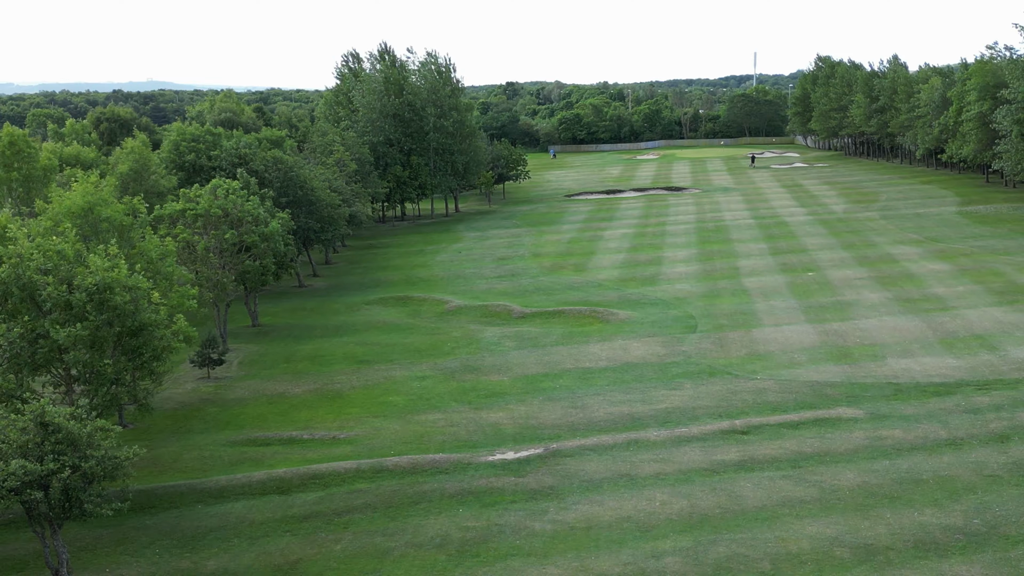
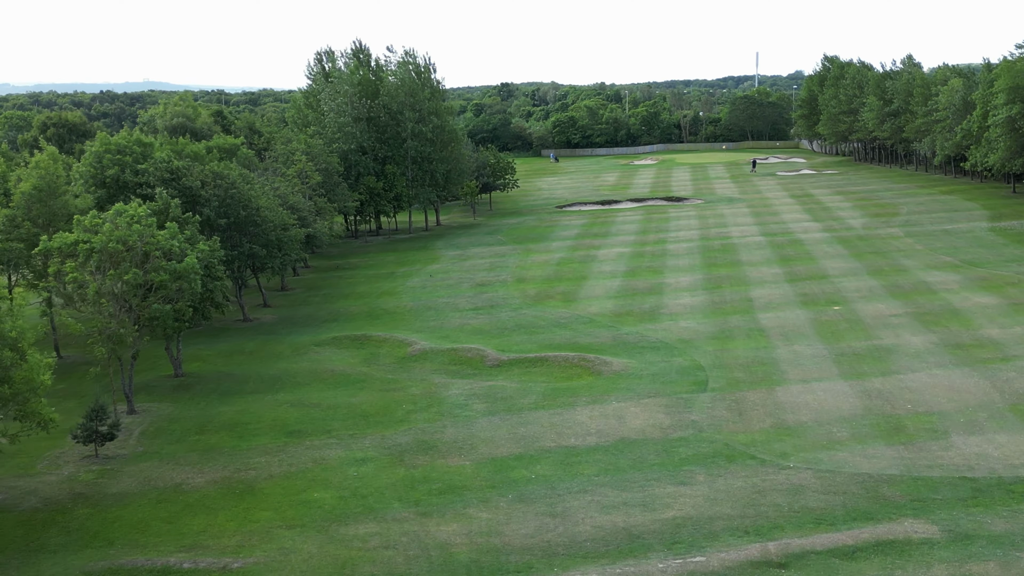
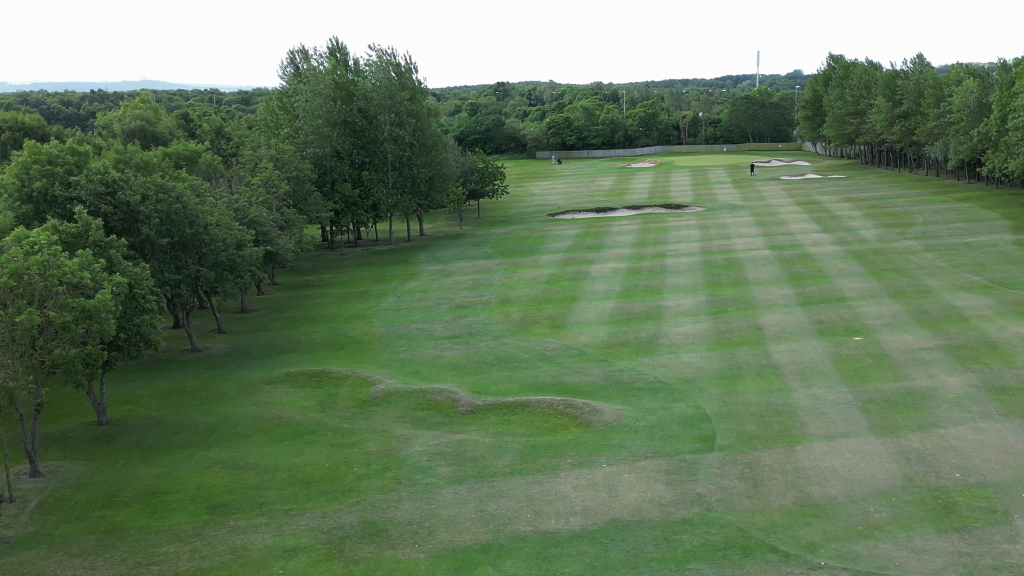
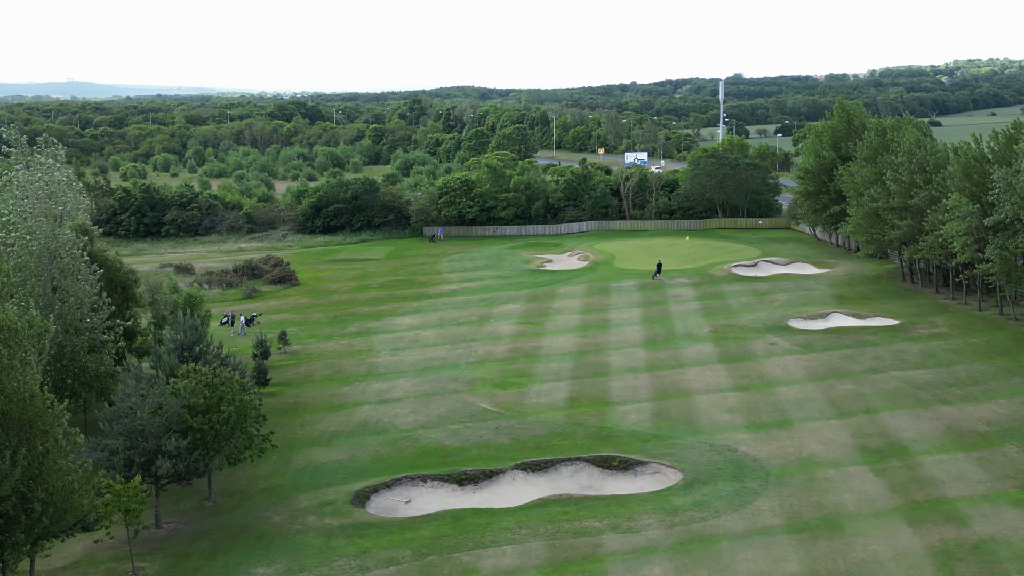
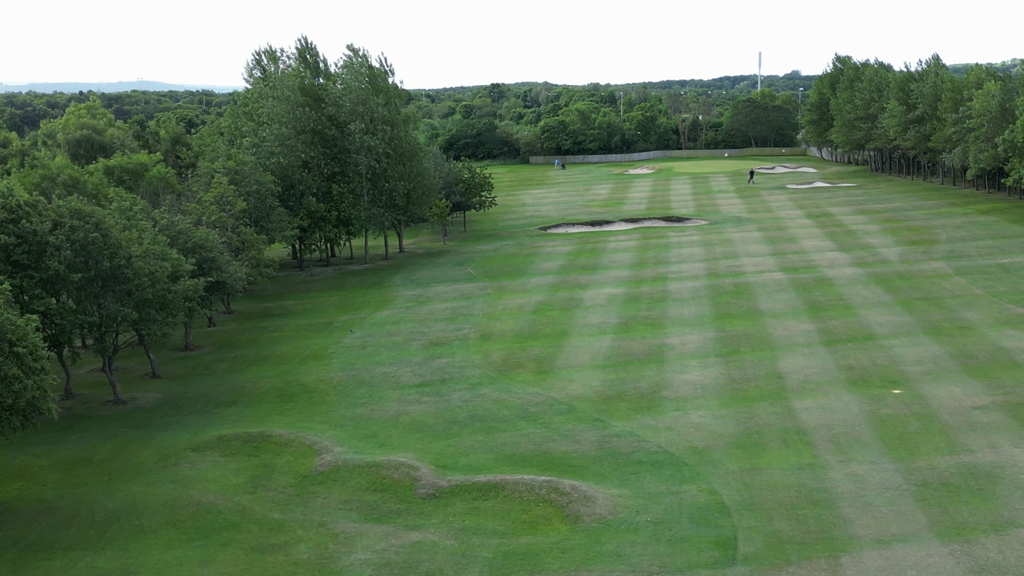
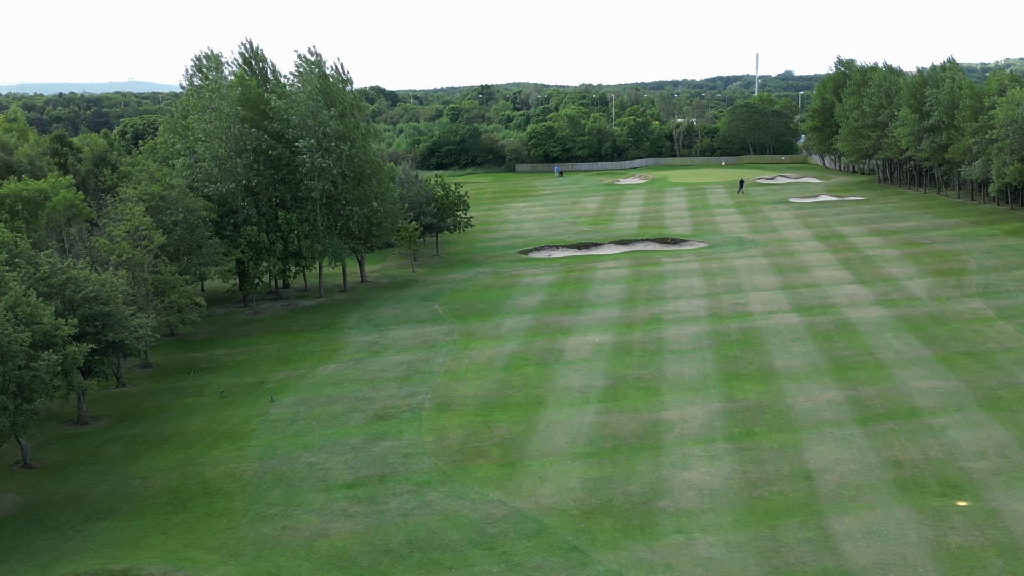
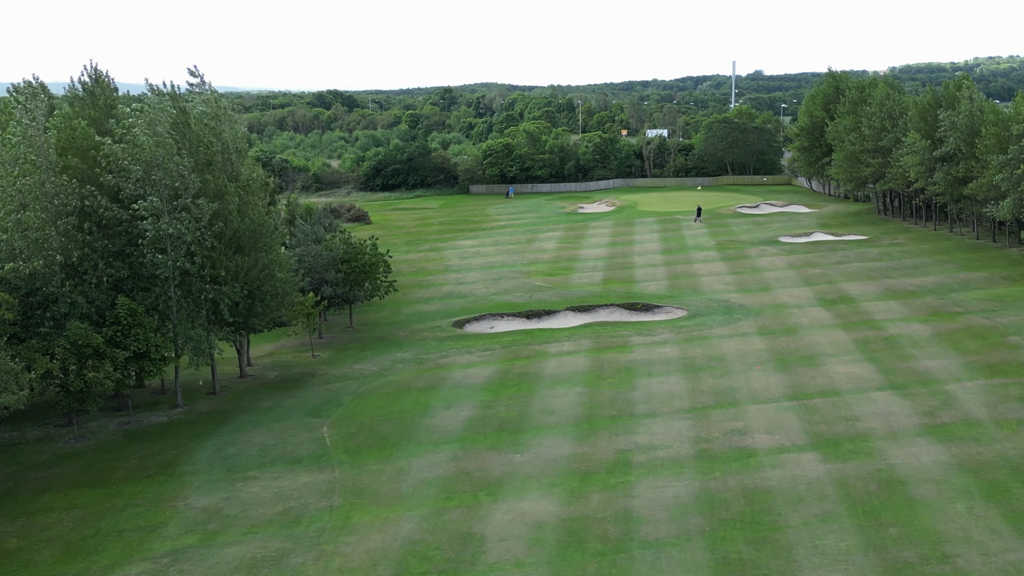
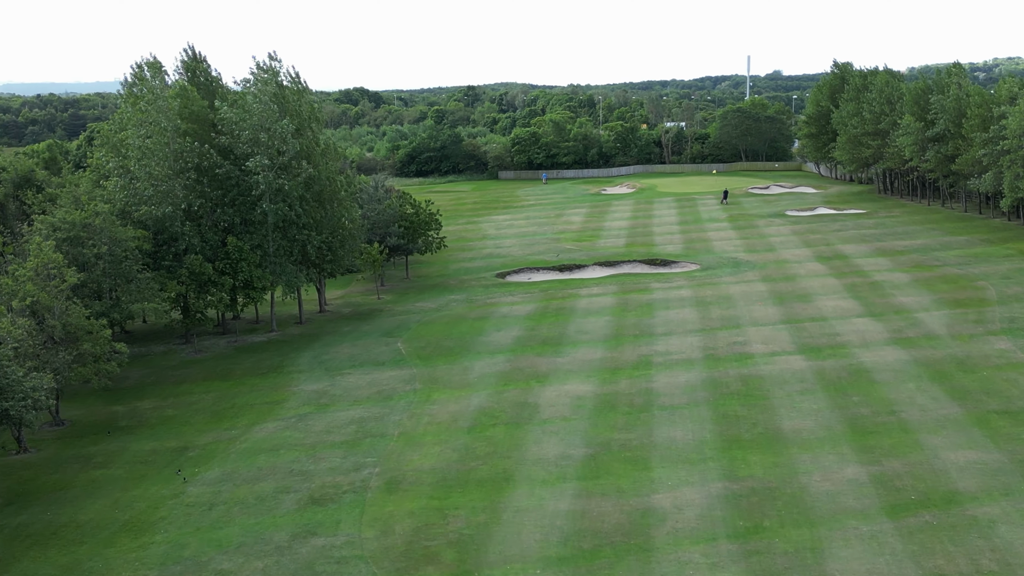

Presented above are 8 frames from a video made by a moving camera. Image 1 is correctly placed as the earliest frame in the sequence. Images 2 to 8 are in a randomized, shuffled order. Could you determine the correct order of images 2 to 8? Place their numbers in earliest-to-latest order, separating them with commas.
2, 3, 5, 6, 8, 7, 4
